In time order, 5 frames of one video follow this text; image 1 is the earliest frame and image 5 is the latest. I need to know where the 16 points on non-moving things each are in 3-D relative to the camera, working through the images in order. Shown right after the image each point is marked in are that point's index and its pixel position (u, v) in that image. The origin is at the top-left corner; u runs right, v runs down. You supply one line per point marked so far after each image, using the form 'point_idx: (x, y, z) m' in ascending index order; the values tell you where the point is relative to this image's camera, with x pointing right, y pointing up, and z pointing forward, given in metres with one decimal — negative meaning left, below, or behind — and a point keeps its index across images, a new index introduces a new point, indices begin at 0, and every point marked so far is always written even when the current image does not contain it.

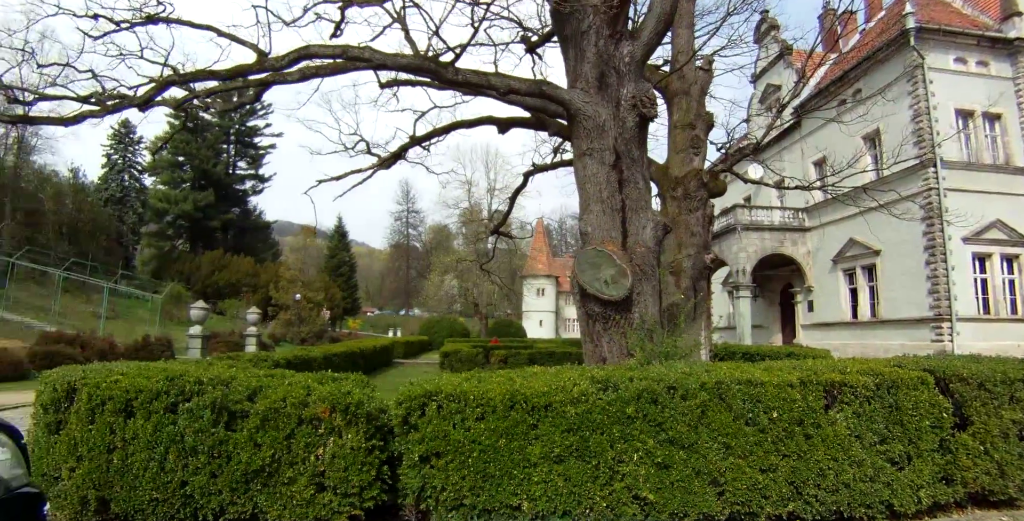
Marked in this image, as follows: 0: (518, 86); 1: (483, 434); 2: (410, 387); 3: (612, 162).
0: (+0.1, +2.2, +7.5) m
1: (-0.1, -1.1, +3.8) m
2: (-0.6, -0.8, +3.9) m
3: (+1.3, +1.2, +7.3) m
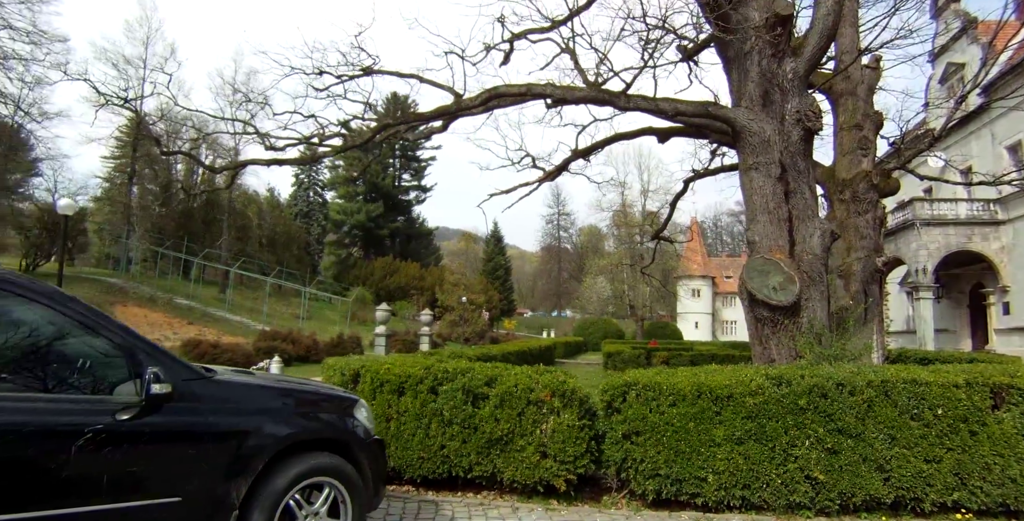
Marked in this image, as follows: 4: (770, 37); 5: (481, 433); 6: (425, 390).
0: (+2.4, +2.1, +8.2) m
1: (+1.3, -1.2, +4.6) m
2: (+0.8, -1.0, +4.9) m
3: (+3.4, +1.1, +7.6) m
4: (+3.3, +2.9, +7.8) m
5: (-0.3, -1.4, +4.9) m
6: (-0.7, -1.1, +5.1) m
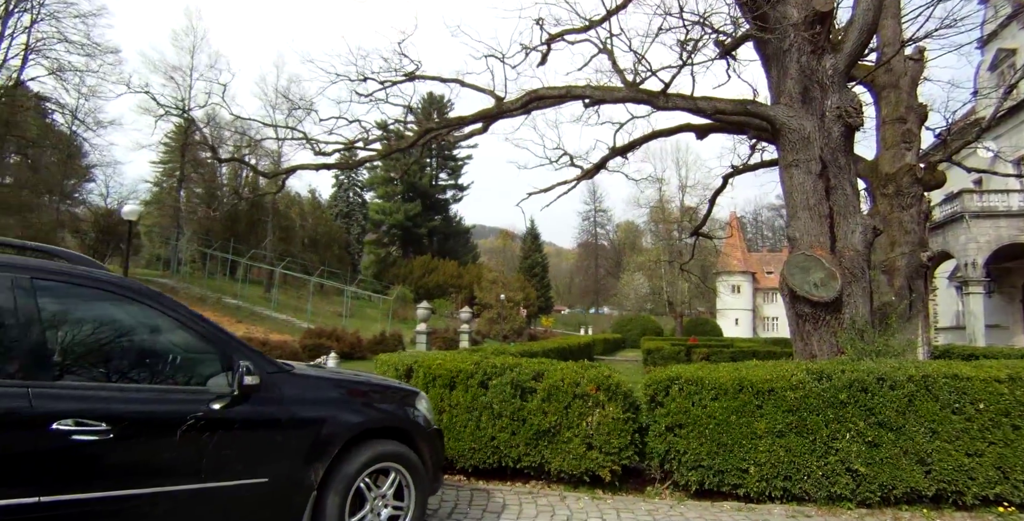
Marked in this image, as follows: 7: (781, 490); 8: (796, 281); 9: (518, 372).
0: (+2.9, +2.1, +8.2) m
1: (+1.7, -1.2, +4.8) m
2: (+1.2, -1.0, +5.0) m
3: (+3.9, +1.2, +7.7) m
4: (+3.9, +3.0, +7.8) m
5: (+0.2, -1.4, +5.2) m
6: (-0.3, -1.1, +5.4) m
7: (+2.1, -1.8, +4.7) m
8: (+3.5, -0.2, +7.3) m
9: (+0.1, -1.0, +5.3) m
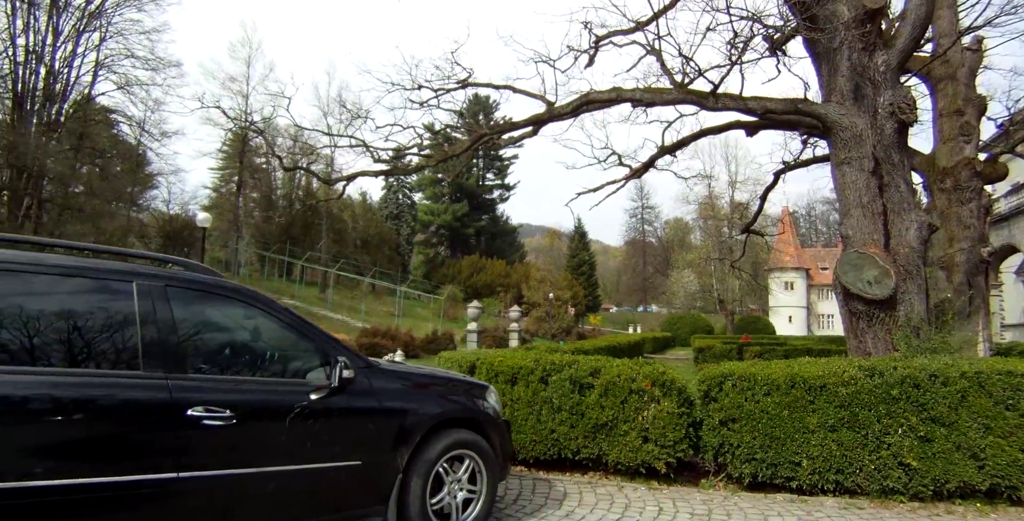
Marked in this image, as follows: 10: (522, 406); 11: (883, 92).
0: (+3.6, +2.2, +8.3) m
1: (+2.2, -1.2, +5.0) m
2: (+1.7, -1.0, +5.3) m
3: (+4.6, +1.2, +7.7) m
4: (+4.5, +3.0, +7.8) m
5: (+0.7, -1.5, +5.5) m
6: (+0.2, -1.2, +5.8) m
7: (+2.6, -1.8, +4.9) m
8: (+4.2, -0.2, +7.4) m
9: (+0.6, -1.0, +5.6) m
10: (+0.1, -1.4, +5.8) m
11: (+4.8, +2.2, +7.8) m
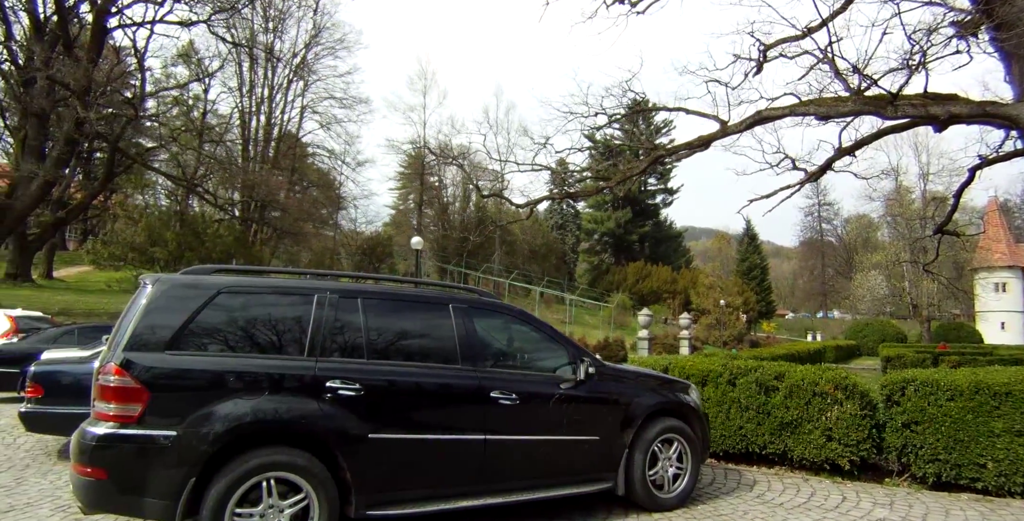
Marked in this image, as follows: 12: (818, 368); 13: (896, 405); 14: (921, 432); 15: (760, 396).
0: (+6.3, +2.0, +8.4) m
1: (+4.1, -1.4, +5.5) m
2: (+3.7, -1.2, +5.9) m
3: (+7.1, +1.1, +7.5) m
4: (+7.0, +2.9, +7.6) m
5: (+2.8, -1.7, +6.4) m
6: (+2.4, -1.4, +6.7) m
7: (+4.5, -2.0, +5.3) m
8: (+6.6, -0.3, +7.3) m
9: (+2.7, -1.2, +6.5) m
10: (+2.3, -1.6, +6.8) m
11: (+7.3, +2.1, +7.5) m
12: (+3.3, -1.1, +6.4) m
13: (+3.7, -1.4, +5.8) m
14: (+3.9, -1.6, +5.6) m
15: (+2.7, -1.5, +6.5) m
